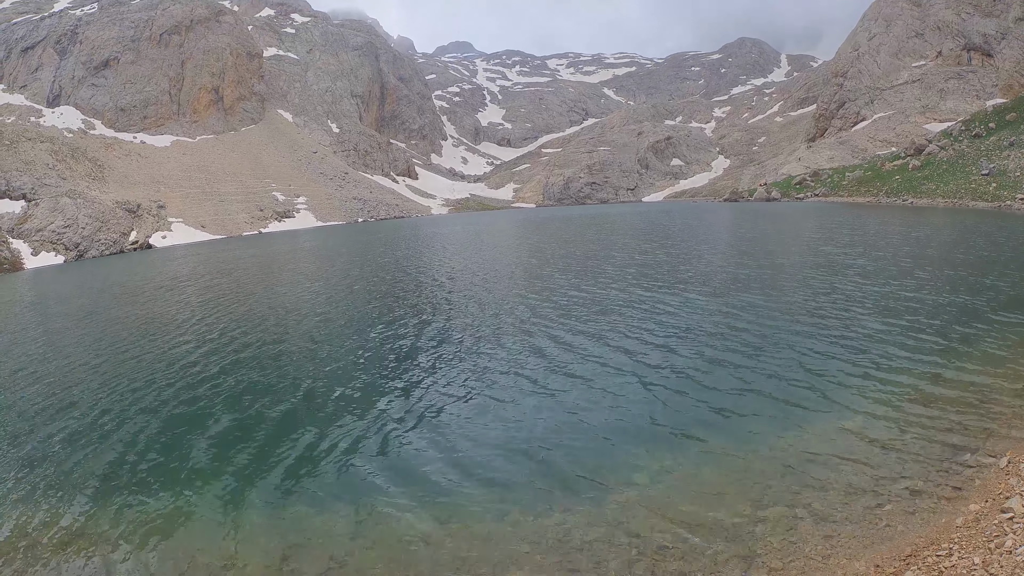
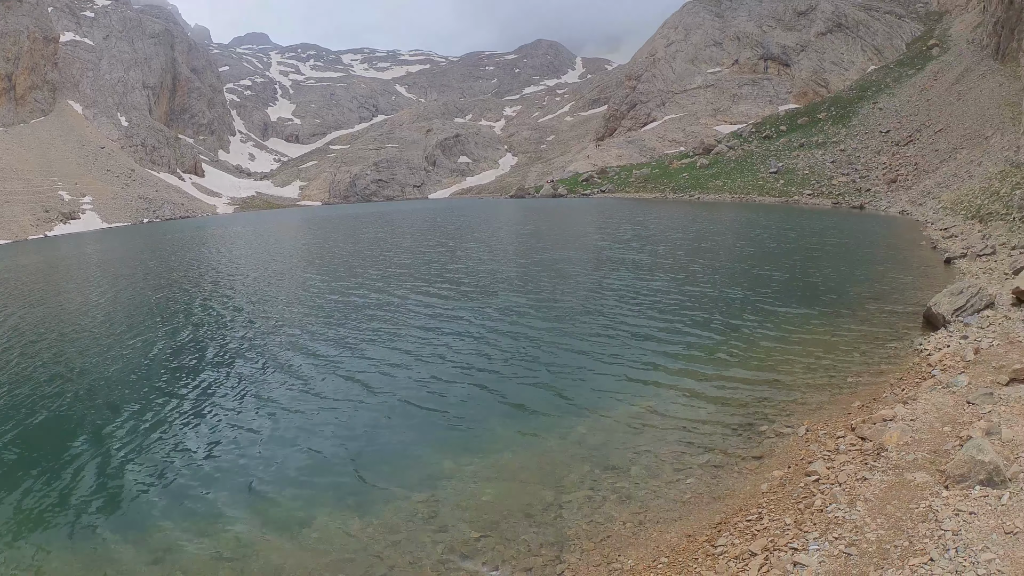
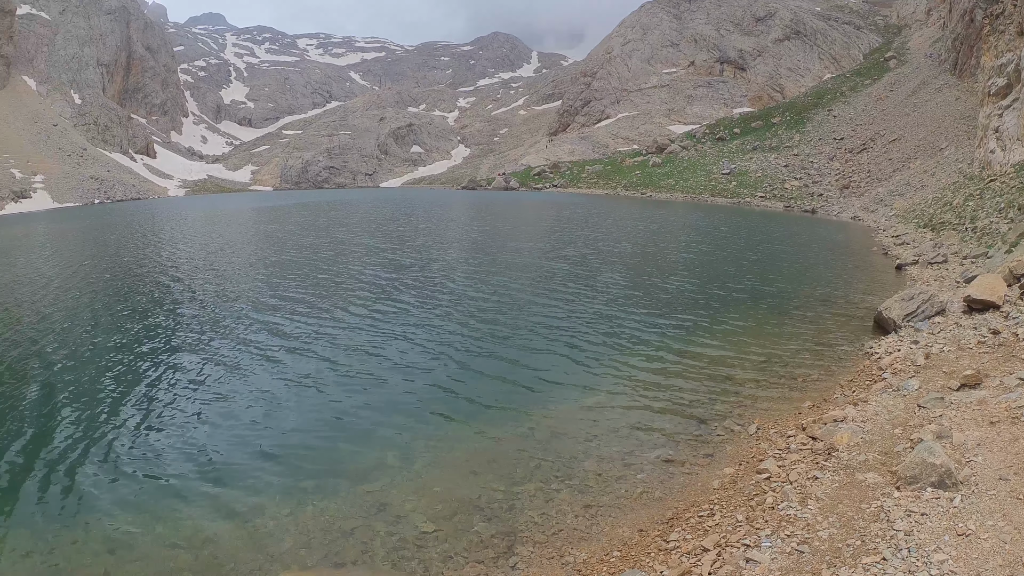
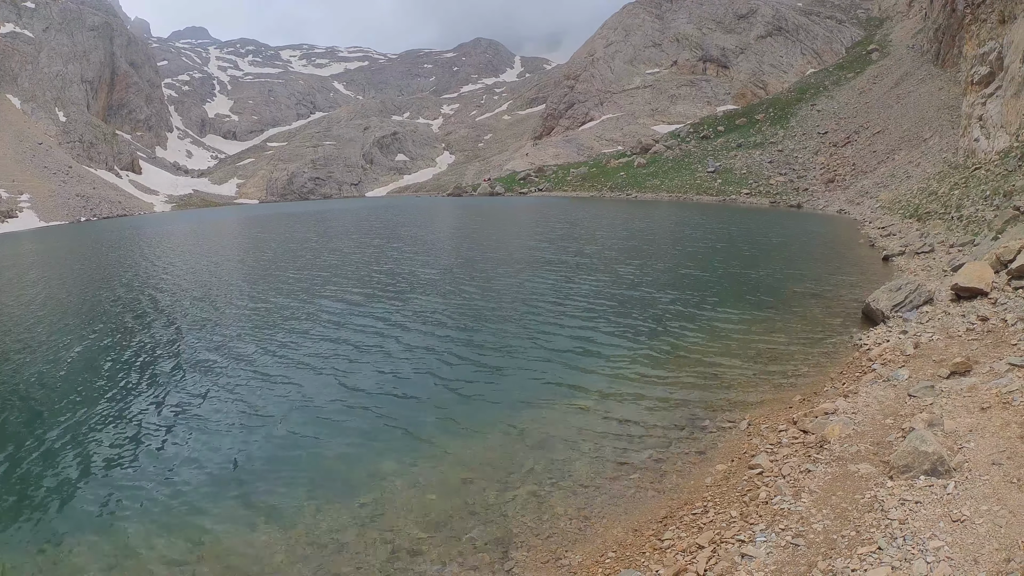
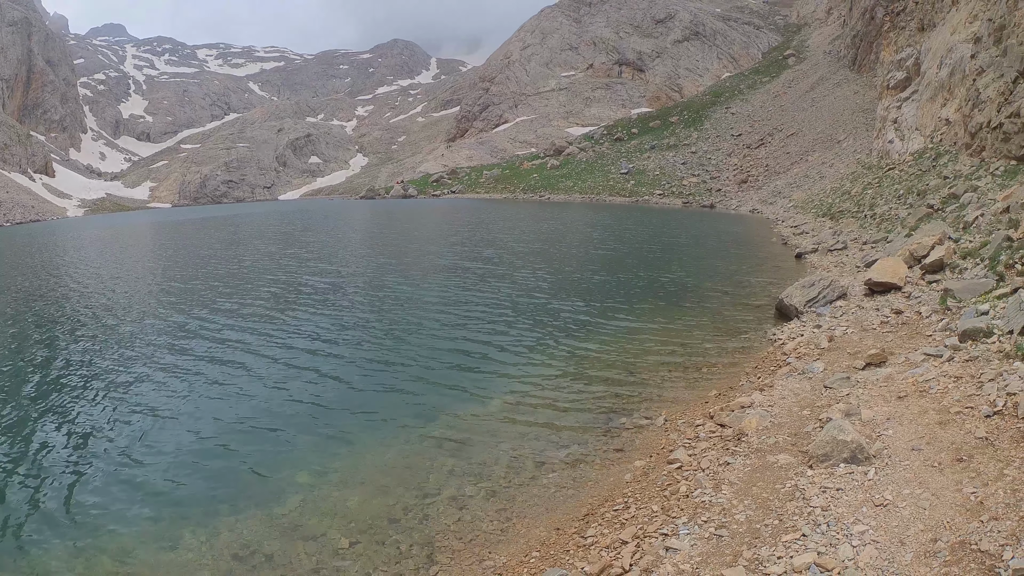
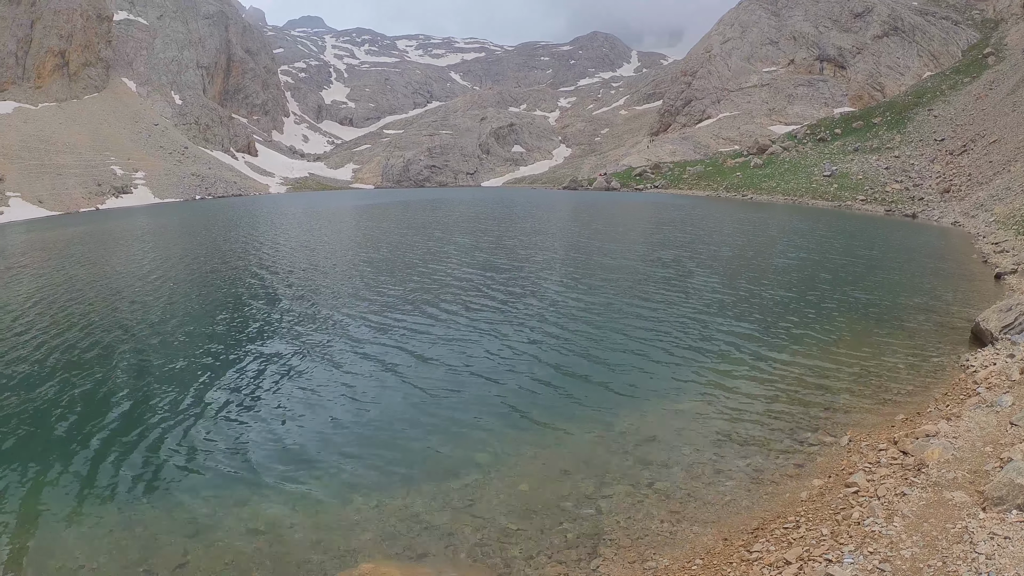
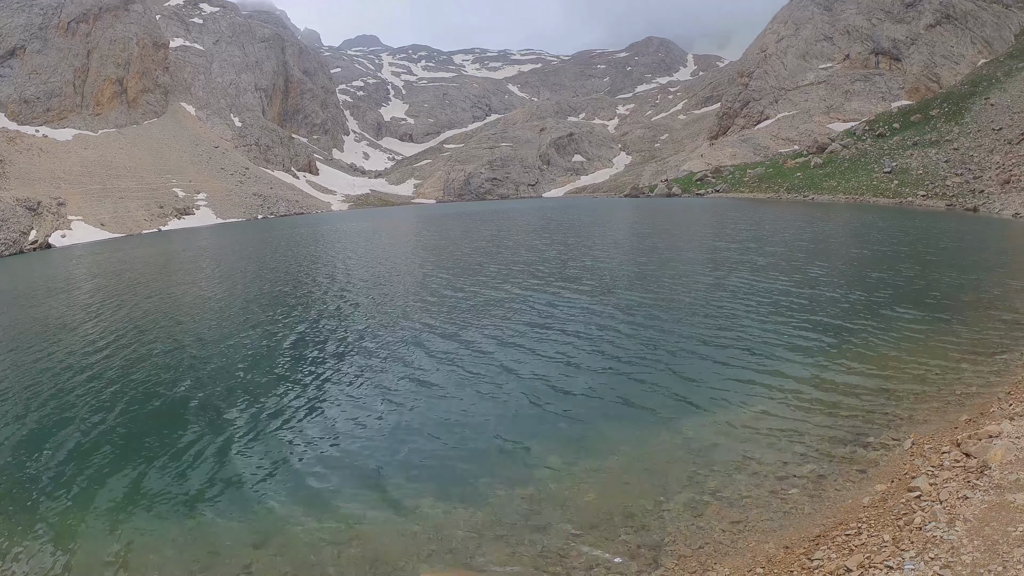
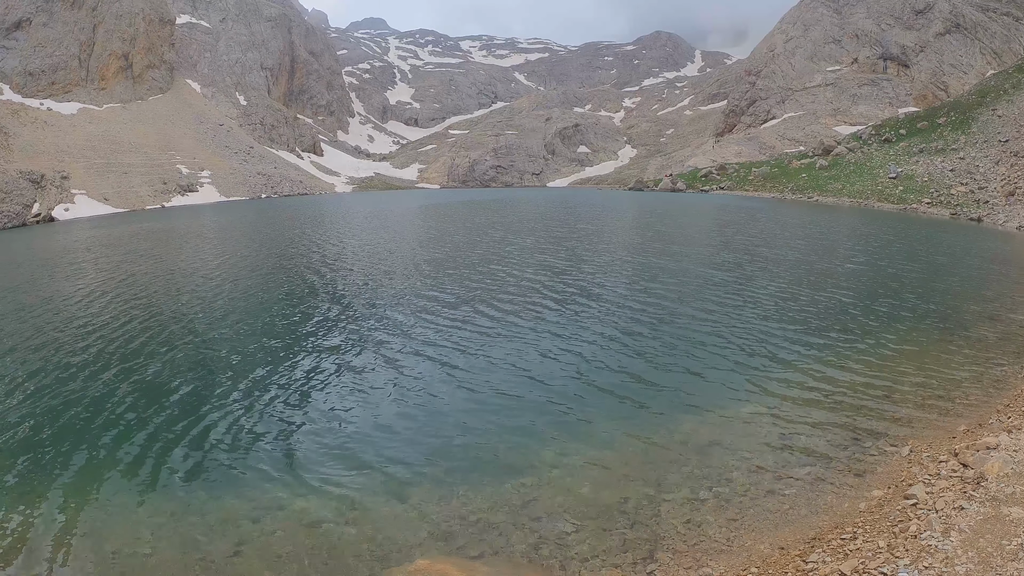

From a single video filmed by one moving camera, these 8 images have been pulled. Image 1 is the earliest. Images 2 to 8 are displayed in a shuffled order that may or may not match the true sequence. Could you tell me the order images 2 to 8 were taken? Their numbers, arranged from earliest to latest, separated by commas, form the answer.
7, 2, 4, 5, 3, 6, 8
